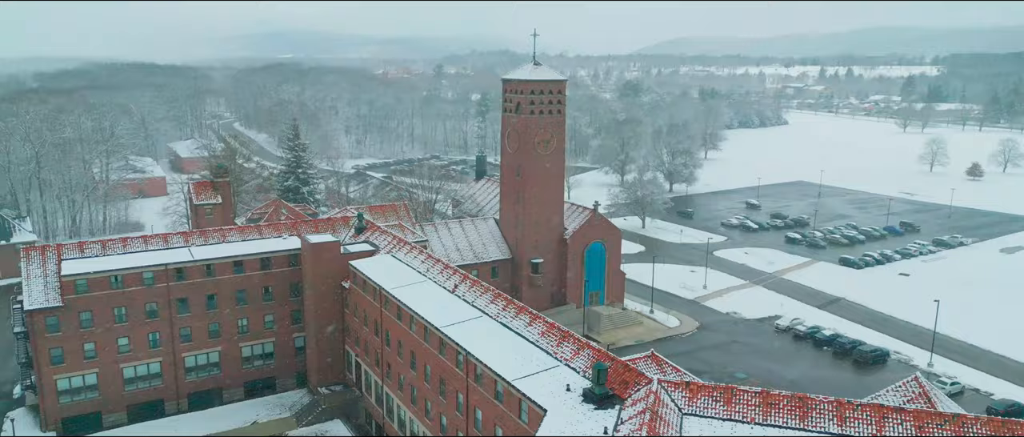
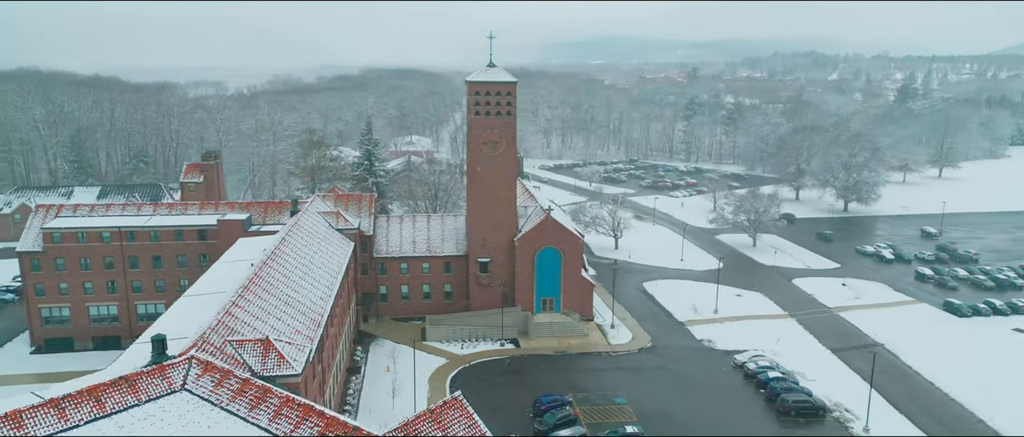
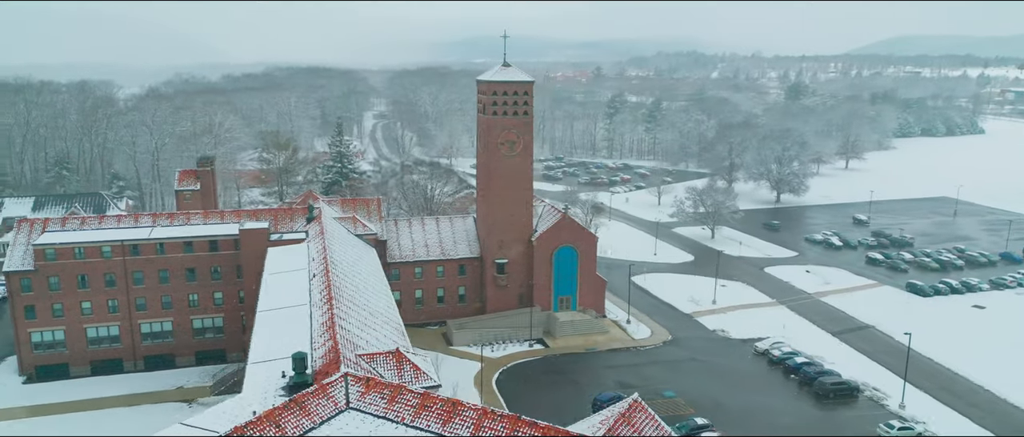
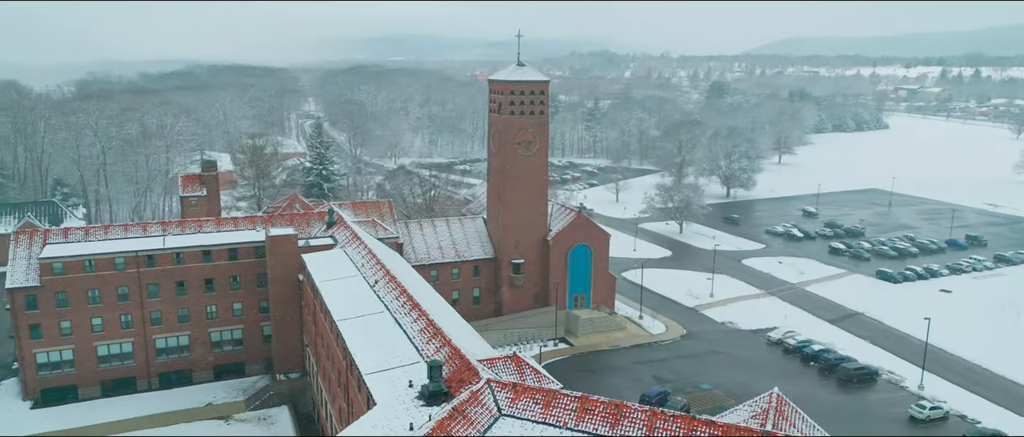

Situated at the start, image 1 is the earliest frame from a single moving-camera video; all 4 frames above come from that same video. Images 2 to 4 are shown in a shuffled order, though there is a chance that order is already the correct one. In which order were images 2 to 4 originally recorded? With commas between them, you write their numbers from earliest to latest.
4, 3, 2
